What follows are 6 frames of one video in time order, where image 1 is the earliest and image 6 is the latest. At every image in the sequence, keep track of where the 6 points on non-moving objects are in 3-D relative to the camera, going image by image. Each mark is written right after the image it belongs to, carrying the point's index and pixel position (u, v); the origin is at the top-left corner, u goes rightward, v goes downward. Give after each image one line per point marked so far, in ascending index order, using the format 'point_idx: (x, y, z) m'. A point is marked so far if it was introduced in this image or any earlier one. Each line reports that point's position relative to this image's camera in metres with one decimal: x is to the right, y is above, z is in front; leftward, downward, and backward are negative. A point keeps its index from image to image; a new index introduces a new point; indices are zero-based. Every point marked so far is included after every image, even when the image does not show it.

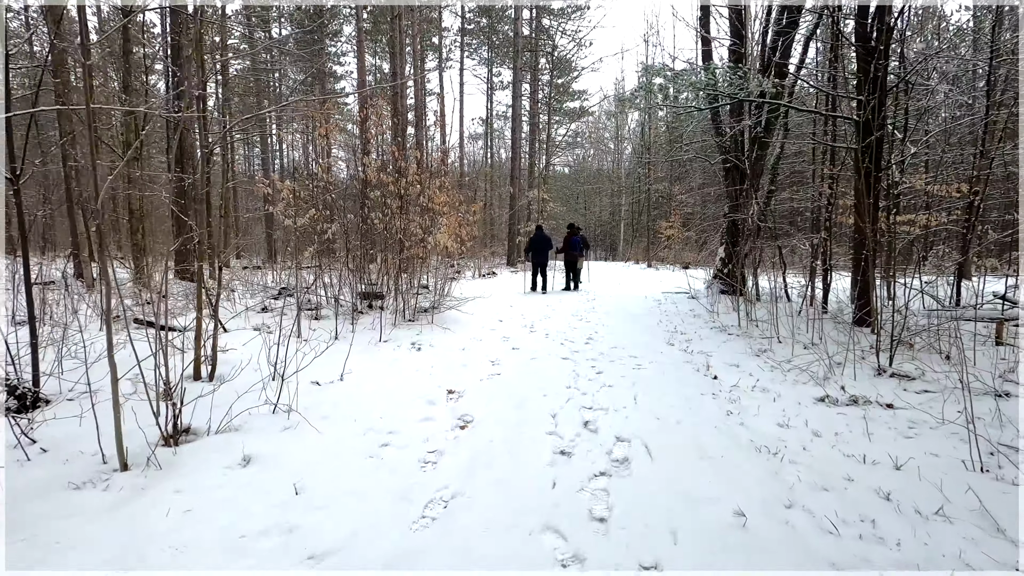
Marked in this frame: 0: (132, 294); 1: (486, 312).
0: (-4.0, -0.1, +5.6) m
1: (-0.4, -0.3, +7.4) m
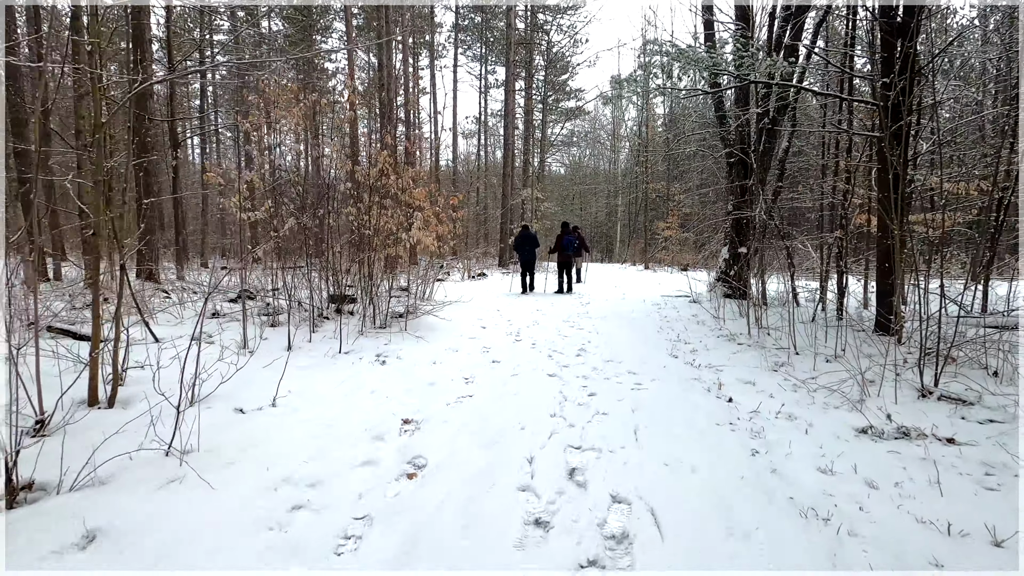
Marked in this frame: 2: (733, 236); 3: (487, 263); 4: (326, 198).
0: (-4.1, -0.1, +4.9) m
1: (-0.5, -0.4, +6.7) m
2: (+3.7, +0.9, +9.0) m
3: (-0.8, +0.8, +17.6) m
4: (-2.0, +1.0, +5.9) m
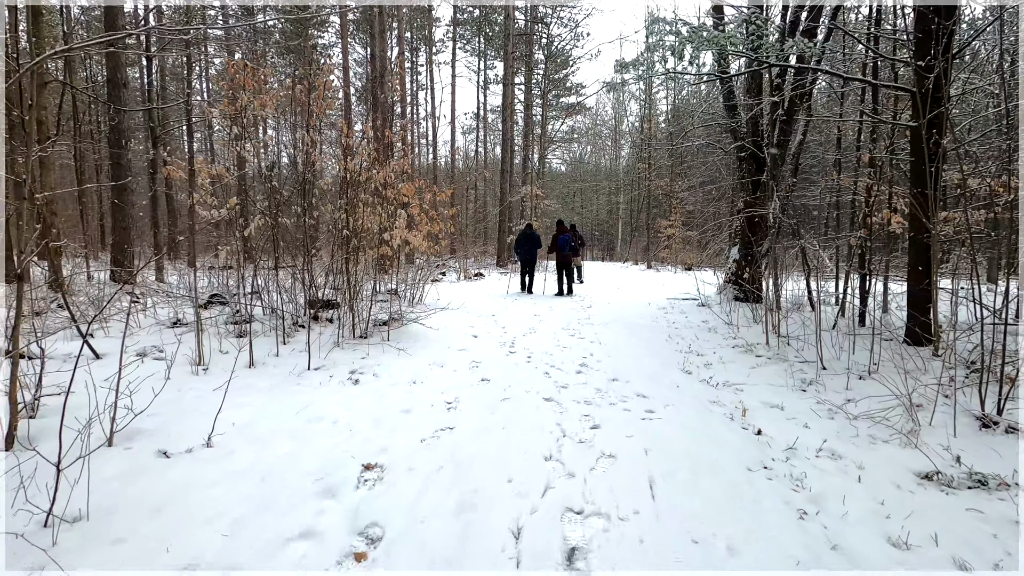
0: (-4.2, -0.1, +4.4) m
1: (-0.6, -0.4, +6.1) m
2: (+3.6, +0.8, +8.4) m
3: (-0.8, +0.8, +17.1) m
4: (-2.1, +0.9, +5.3) m
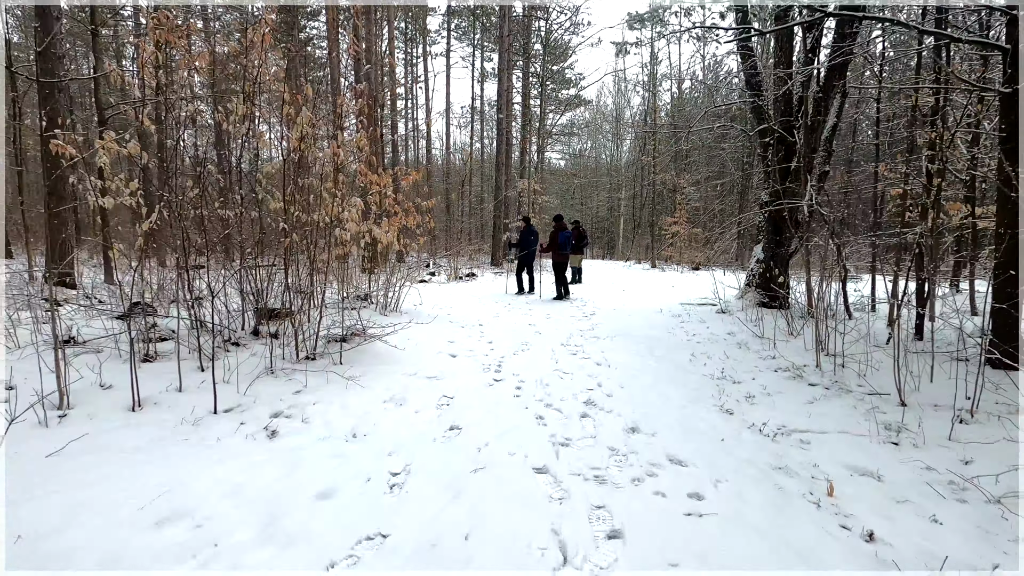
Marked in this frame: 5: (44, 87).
0: (-4.3, -0.2, +3.3) m
1: (-0.7, -0.5, +5.1) m
2: (+3.5, +0.8, +7.3) m
3: (-1.0, +0.8, +16.0) m
4: (-2.2, +0.9, +4.3) m
5: (-6.4, +2.8, +7.4) m
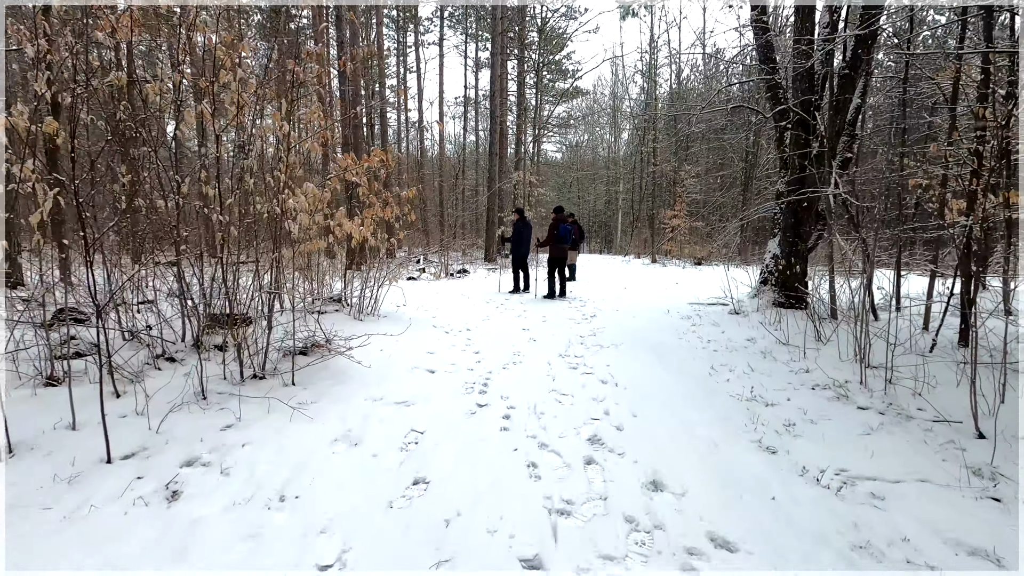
0: (-4.4, -0.3, +2.6) m
1: (-0.8, -0.5, +4.4) m
2: (+3.4, +0.8, +6.7) m
3: (-1.1, +0.9, +15.3) m
4: (-2.3, +0.8, +3.5) m
5: (-6.5, +2.8, +6.6) m
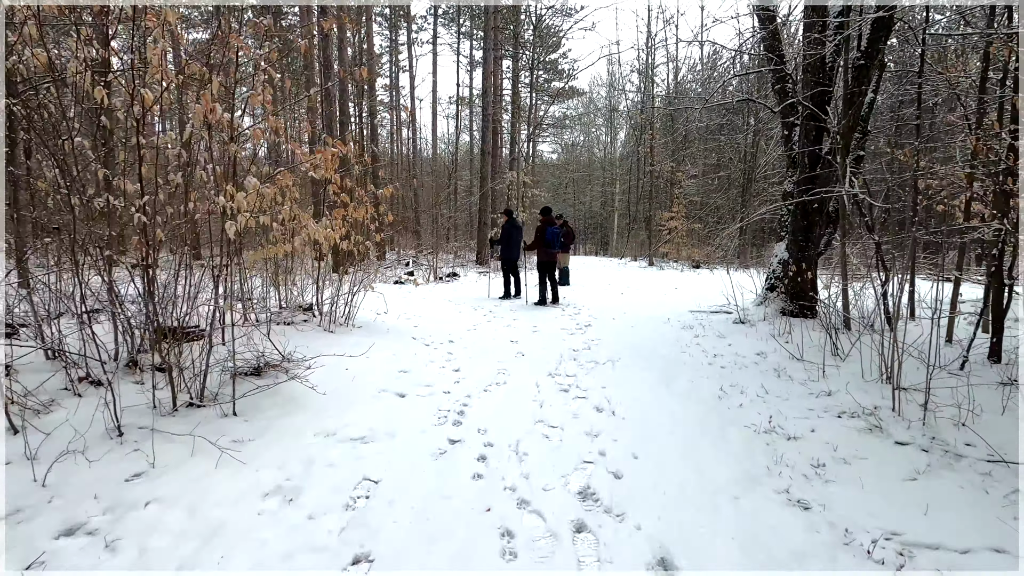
0: (-4.5, -0.3, +2.0) m
1: (-0.9, -0.6, +3.9) m
2: (+3.3, +0.7, +6.2) m
3: (-1.3, +0.8, +14.8) m
4: (-2.4, +0.8, +3.0) m
5: (-6.6, +2.7, +6.1) m
